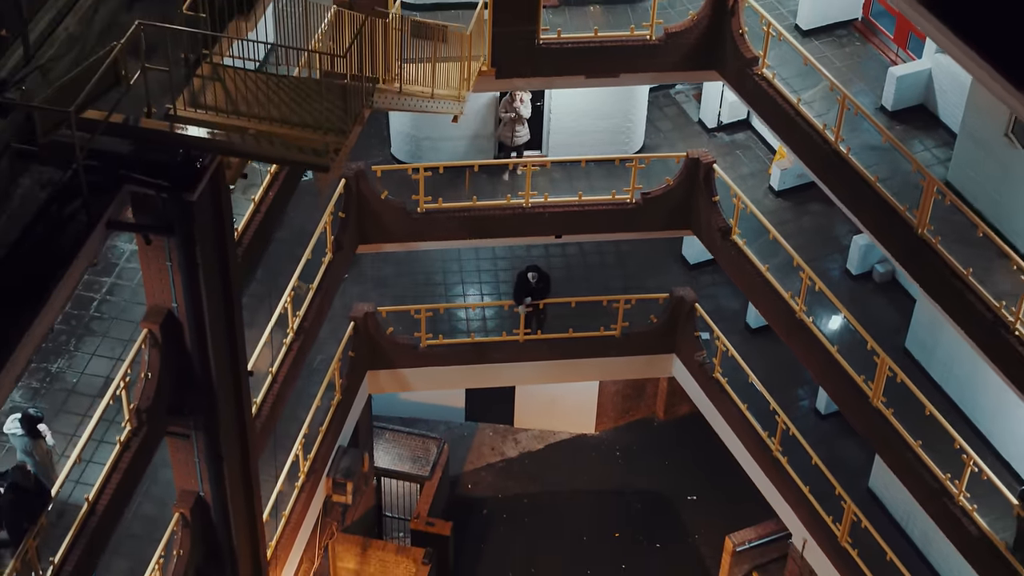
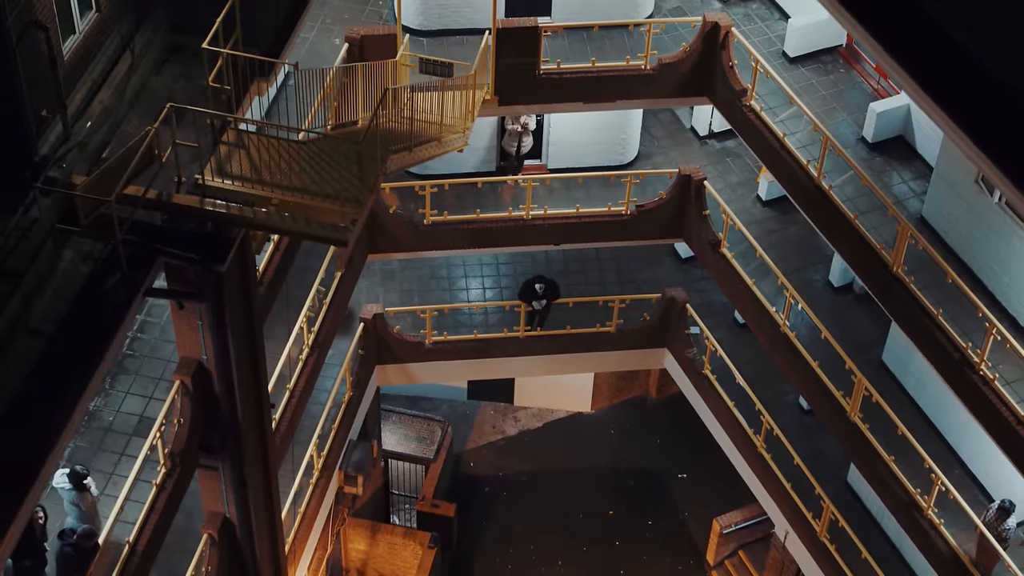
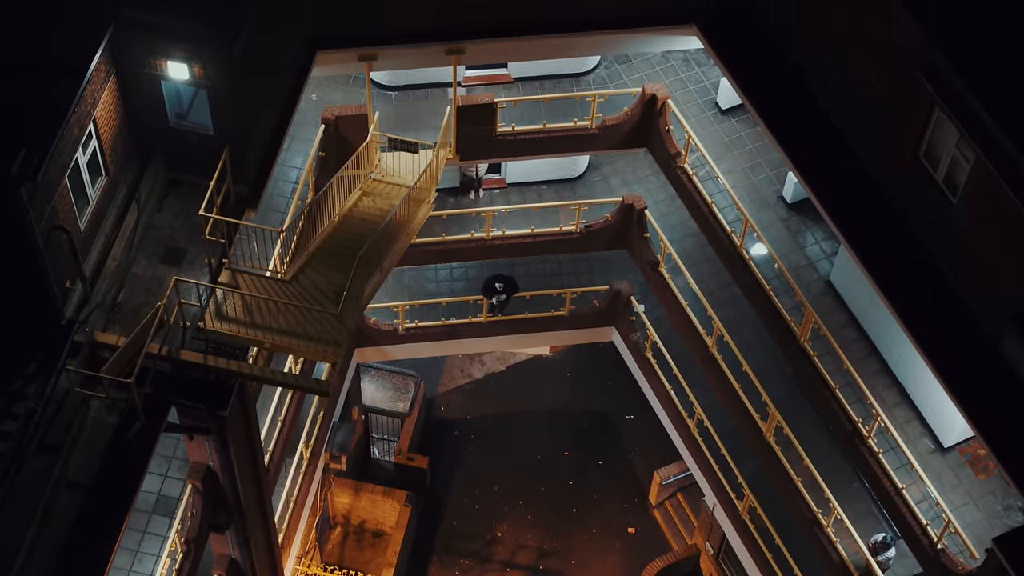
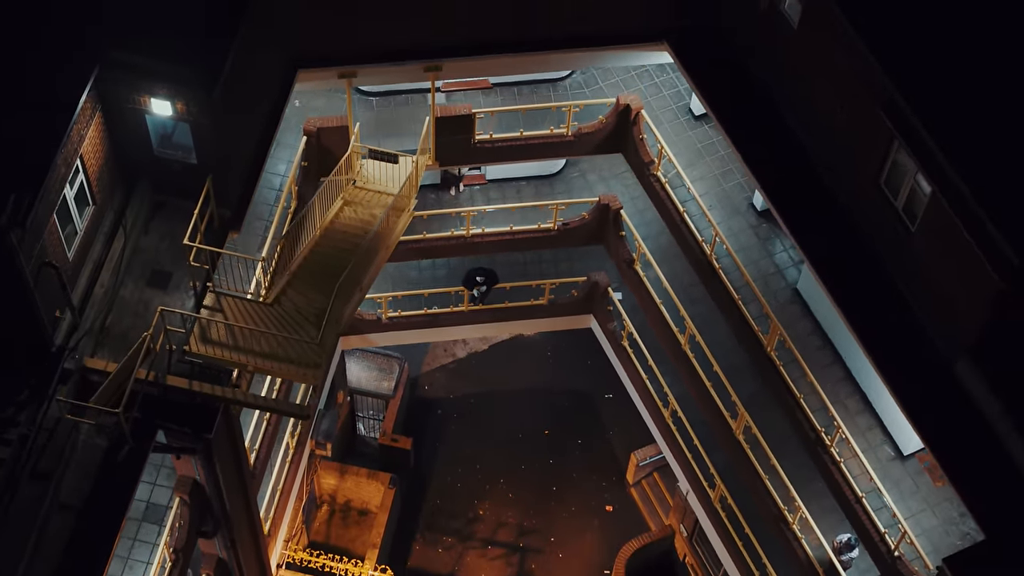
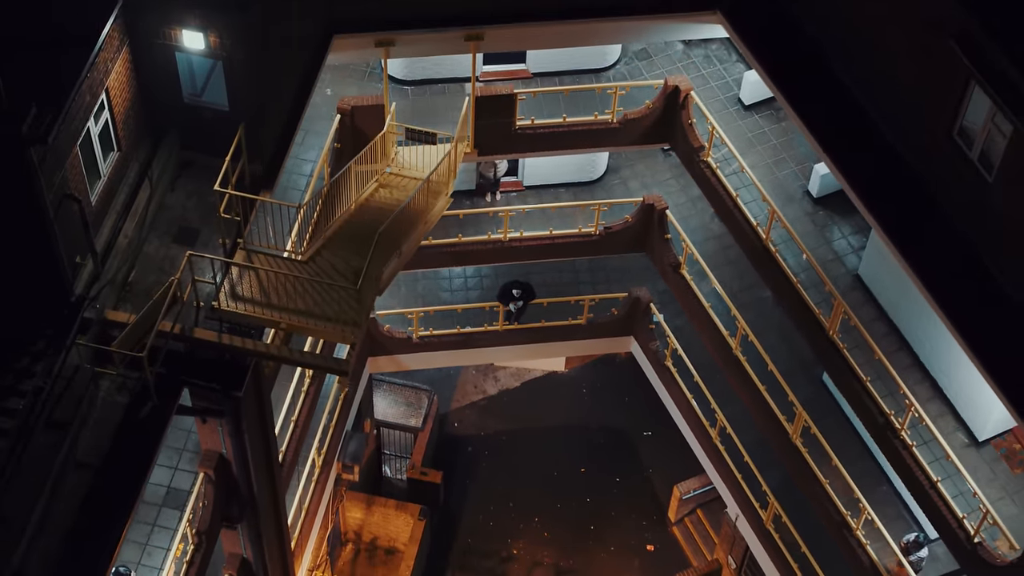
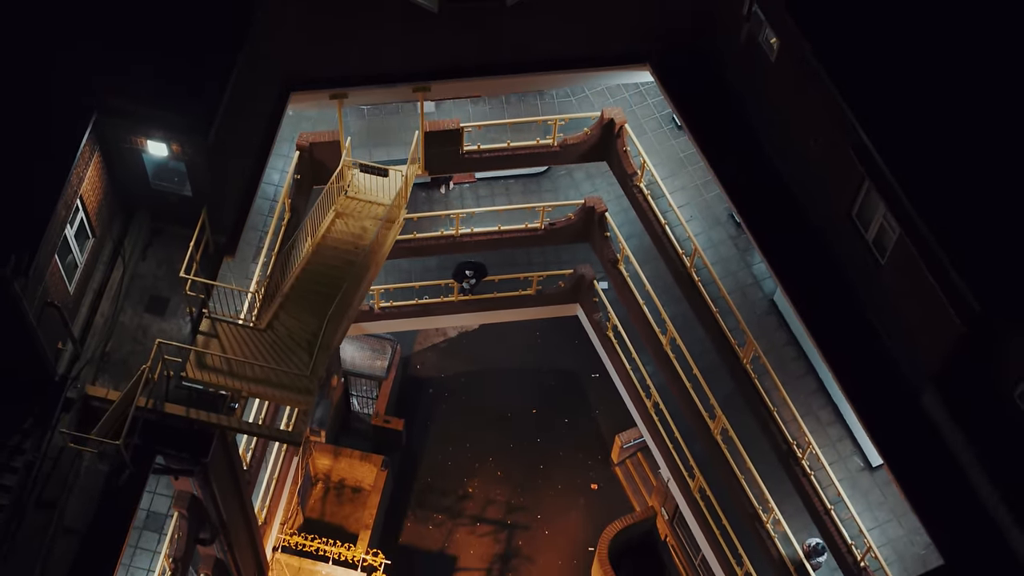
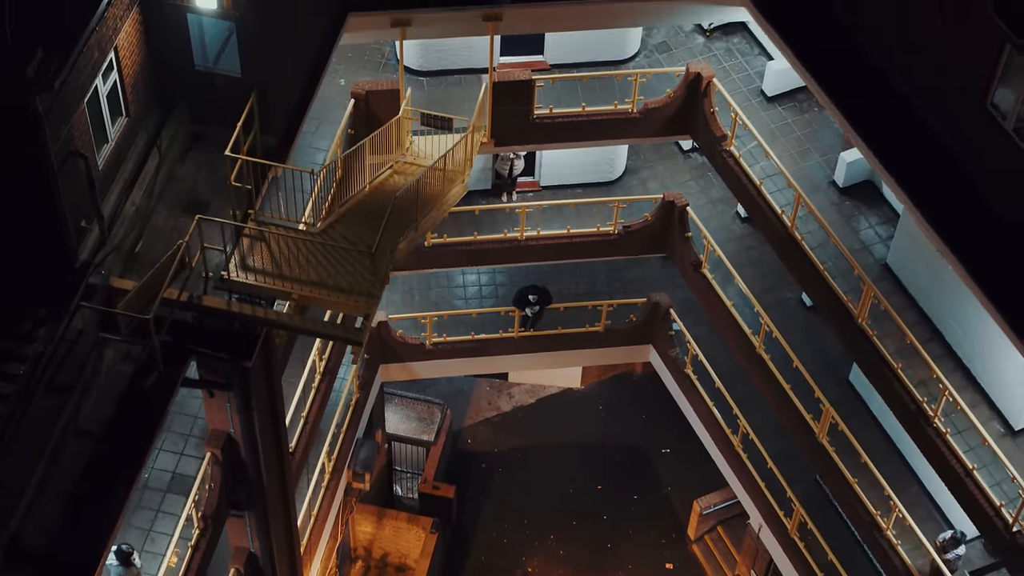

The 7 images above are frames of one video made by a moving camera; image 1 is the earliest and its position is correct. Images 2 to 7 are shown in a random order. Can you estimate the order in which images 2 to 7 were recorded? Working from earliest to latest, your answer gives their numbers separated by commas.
2, 7, 5, 3, 4, 6
